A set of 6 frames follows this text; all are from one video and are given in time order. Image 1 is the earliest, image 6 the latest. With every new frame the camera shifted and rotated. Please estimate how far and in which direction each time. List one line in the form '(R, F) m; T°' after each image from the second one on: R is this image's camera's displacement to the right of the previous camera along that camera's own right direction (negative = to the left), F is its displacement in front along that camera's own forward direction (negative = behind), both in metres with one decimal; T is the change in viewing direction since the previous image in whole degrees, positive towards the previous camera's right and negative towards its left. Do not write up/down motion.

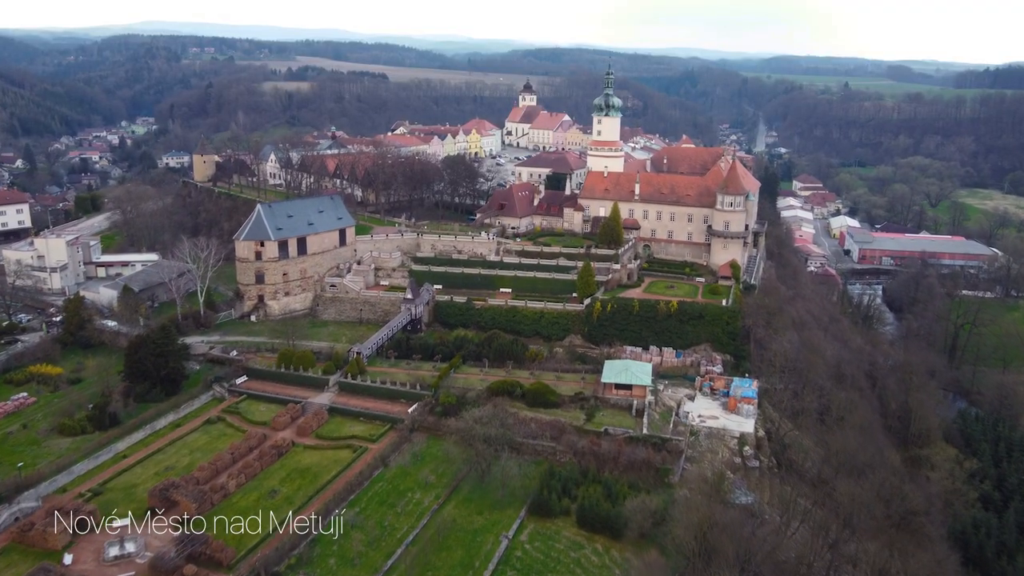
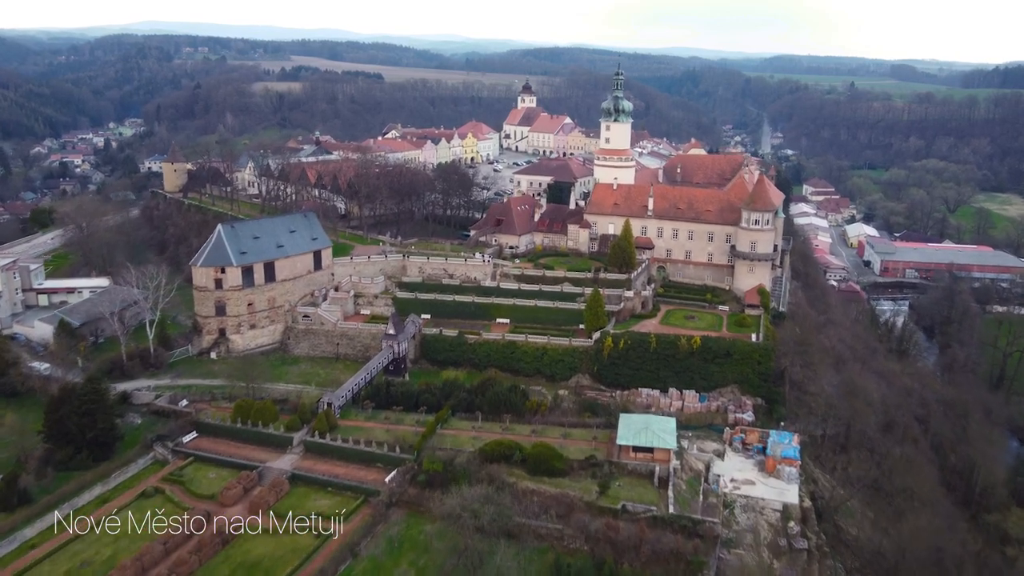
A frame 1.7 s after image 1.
(+0.1, +6.0) m; 0°
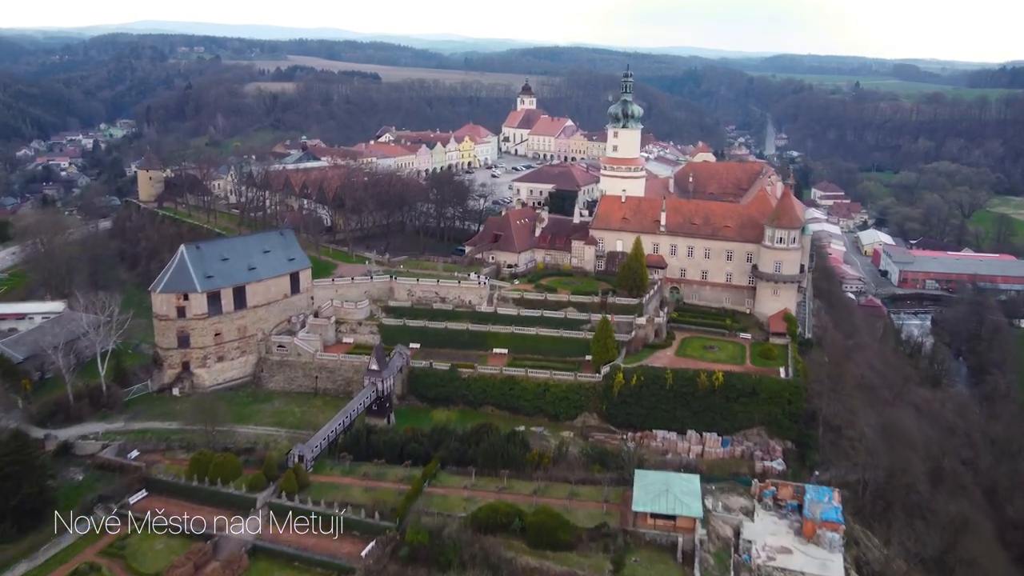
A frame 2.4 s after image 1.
(+0.1, +4.4) m; 0°
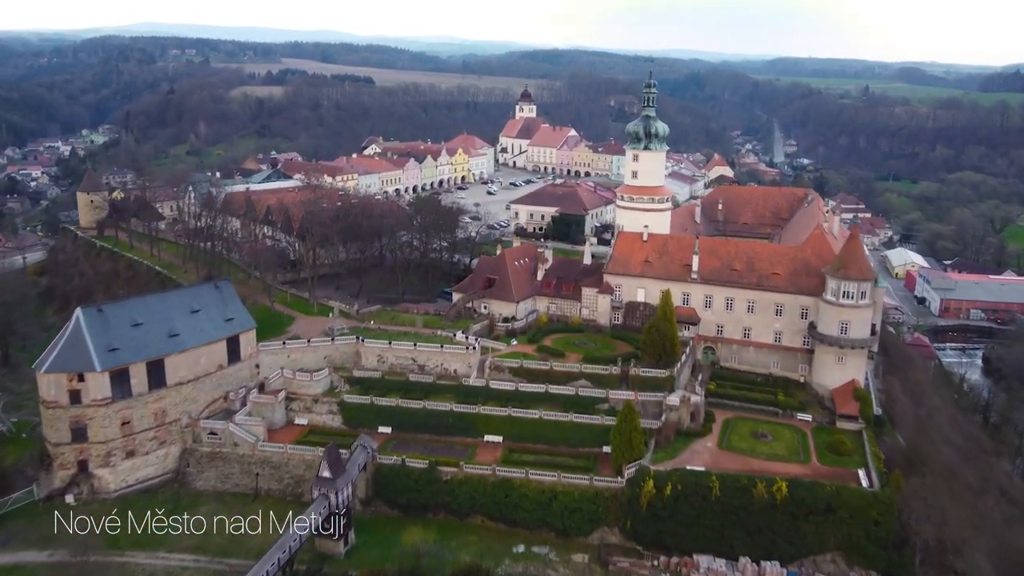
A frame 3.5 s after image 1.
(+0.1, +8.4) m; 0°
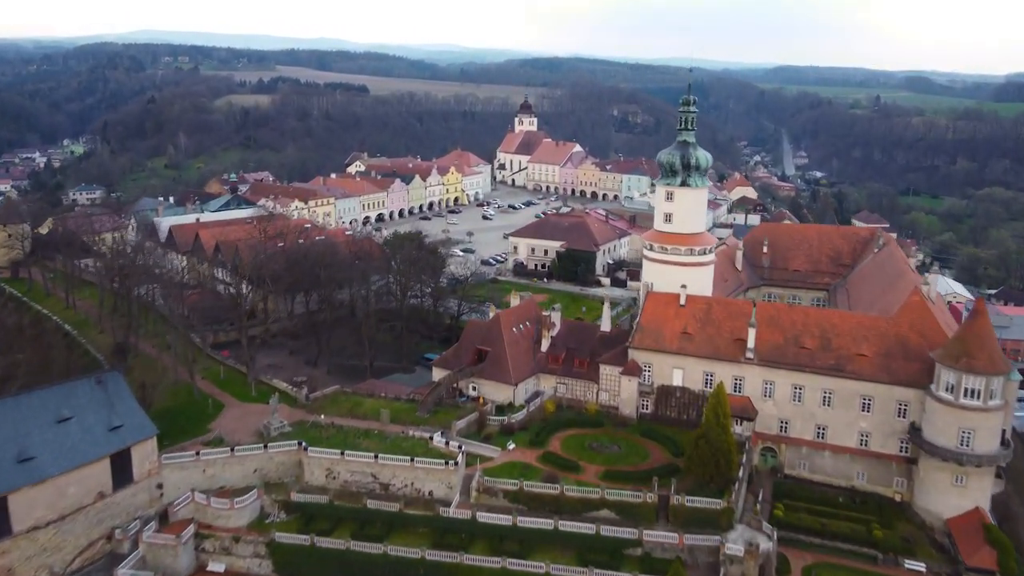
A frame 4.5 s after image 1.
(+0.1, +8.7) m; 0°
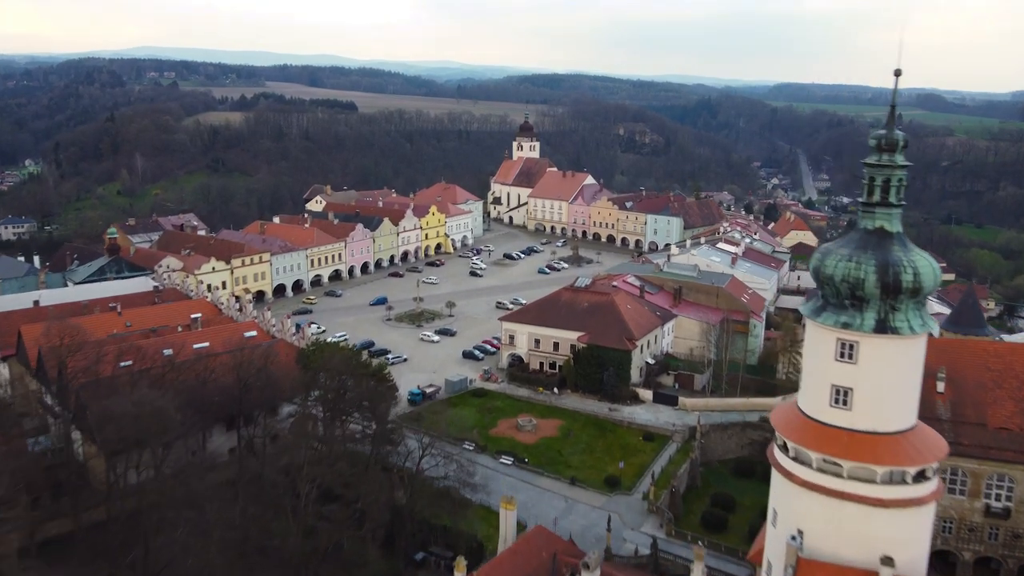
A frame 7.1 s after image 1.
(+0.2, +15.9) m; 0°
